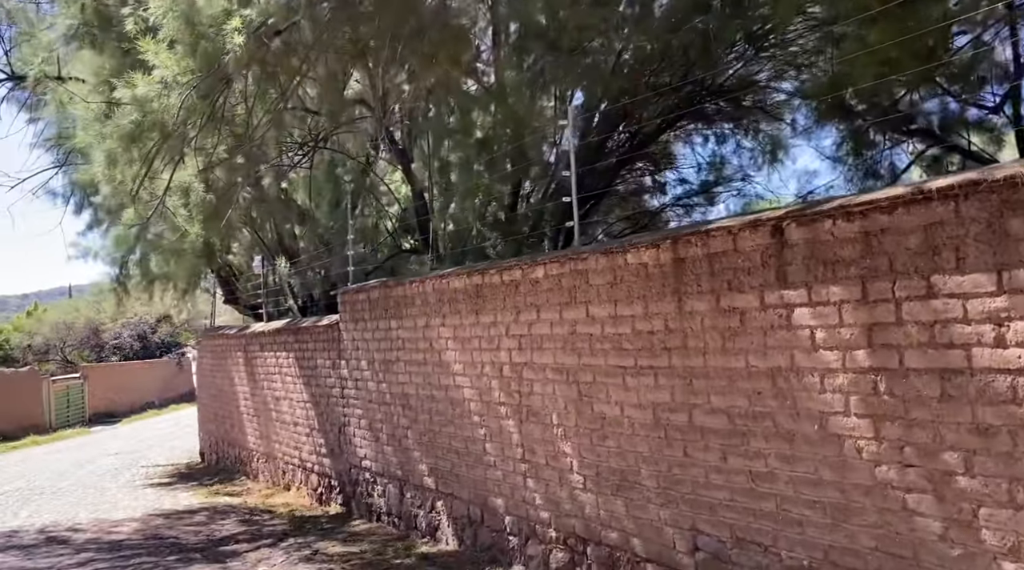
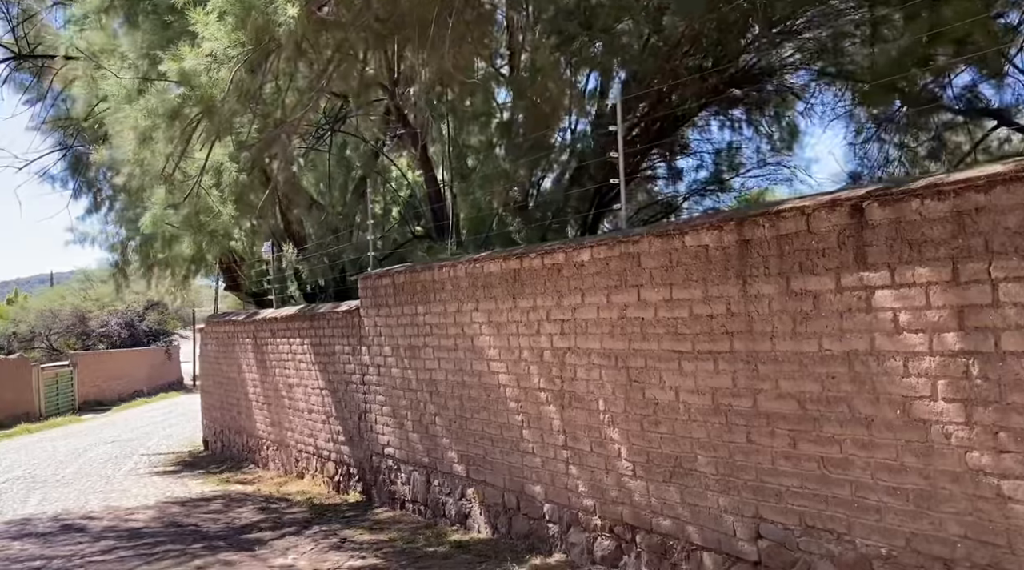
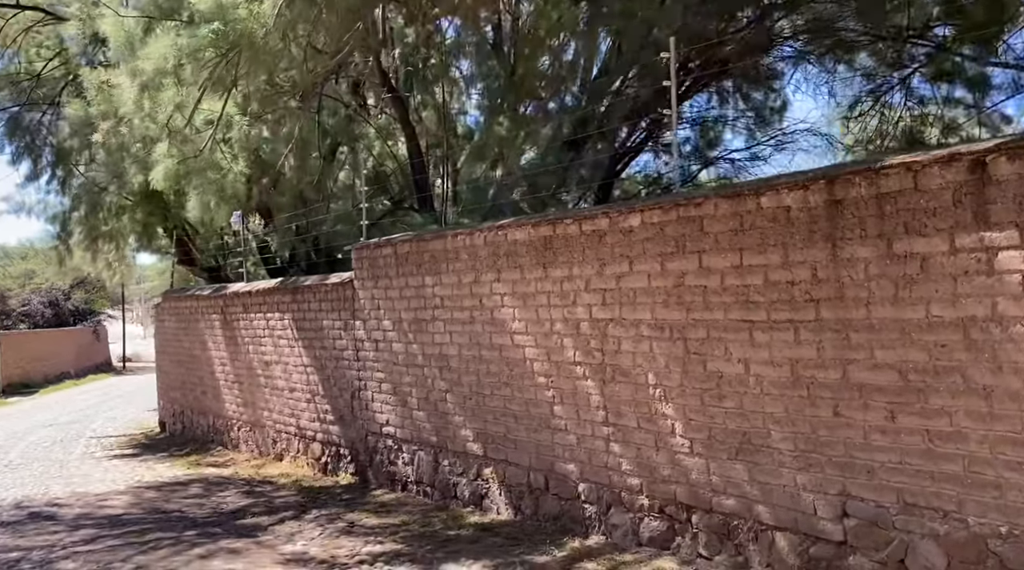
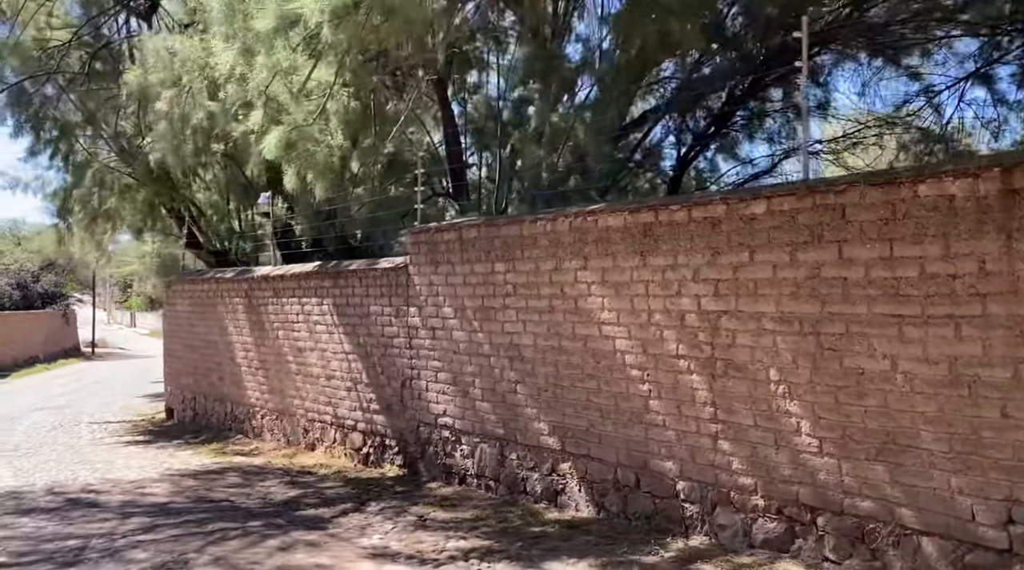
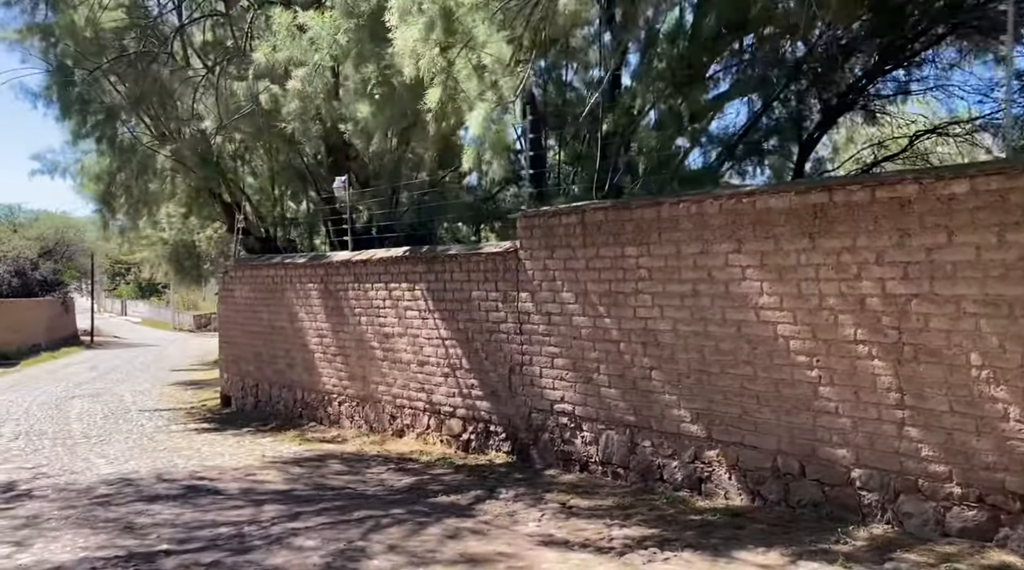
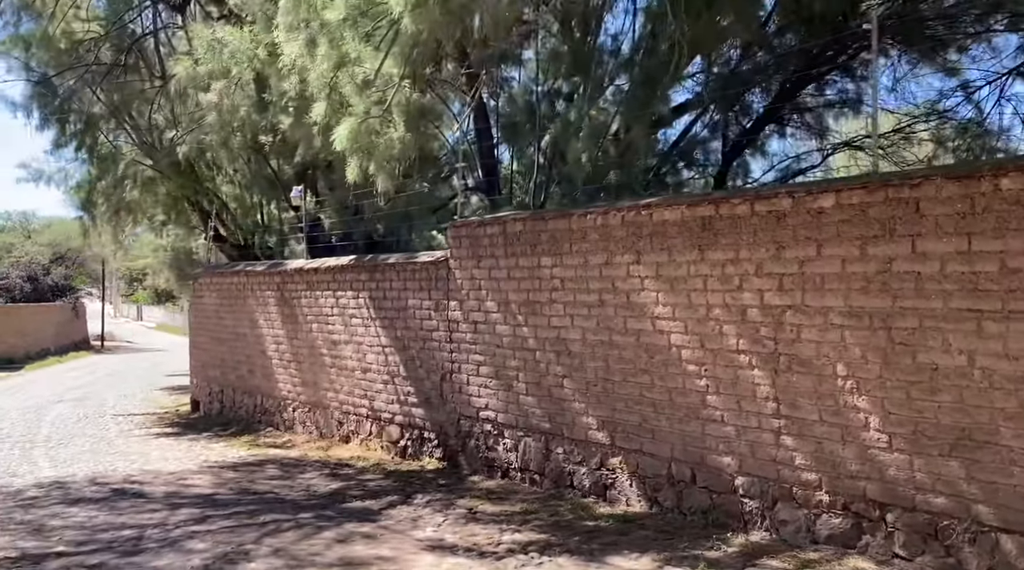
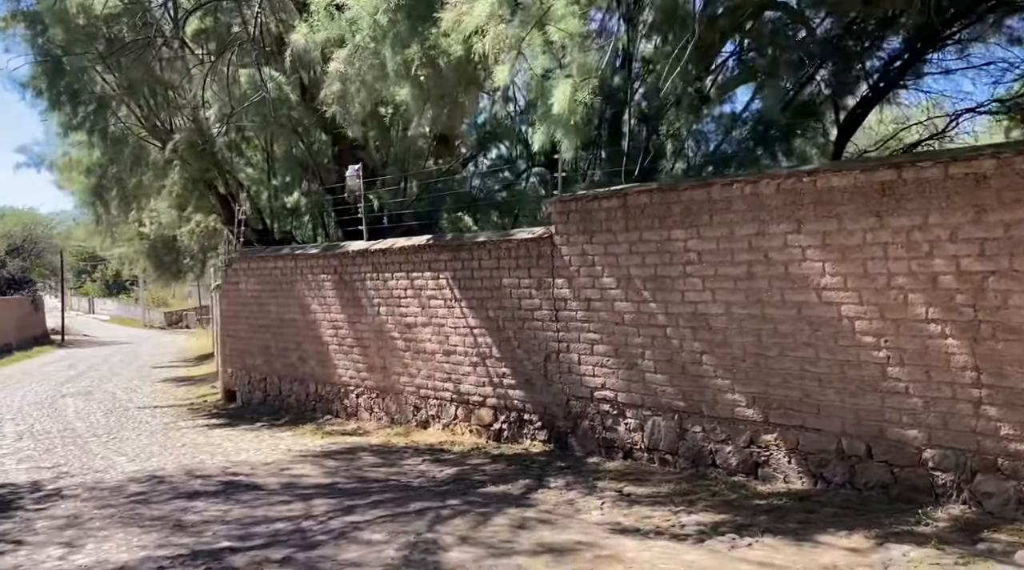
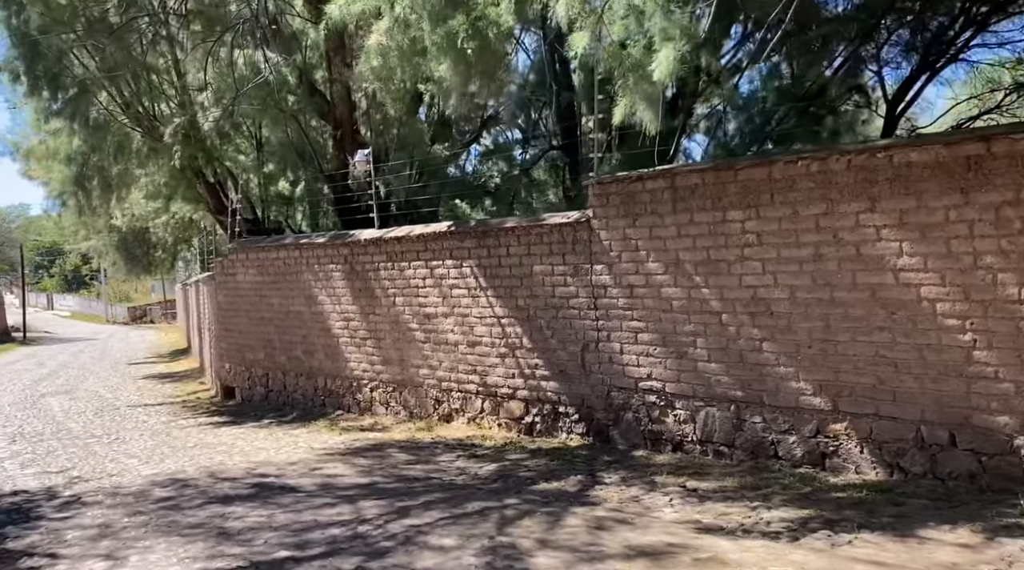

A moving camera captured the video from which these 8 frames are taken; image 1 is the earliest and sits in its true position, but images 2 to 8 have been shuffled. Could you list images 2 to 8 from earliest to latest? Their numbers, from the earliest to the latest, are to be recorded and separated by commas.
2, 3, 4, 6, 5, 7, 8
